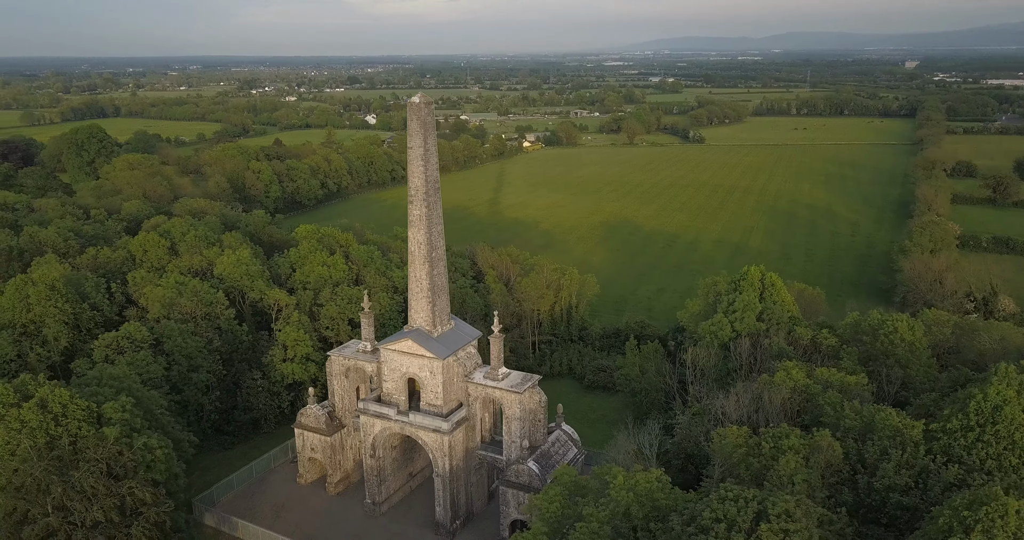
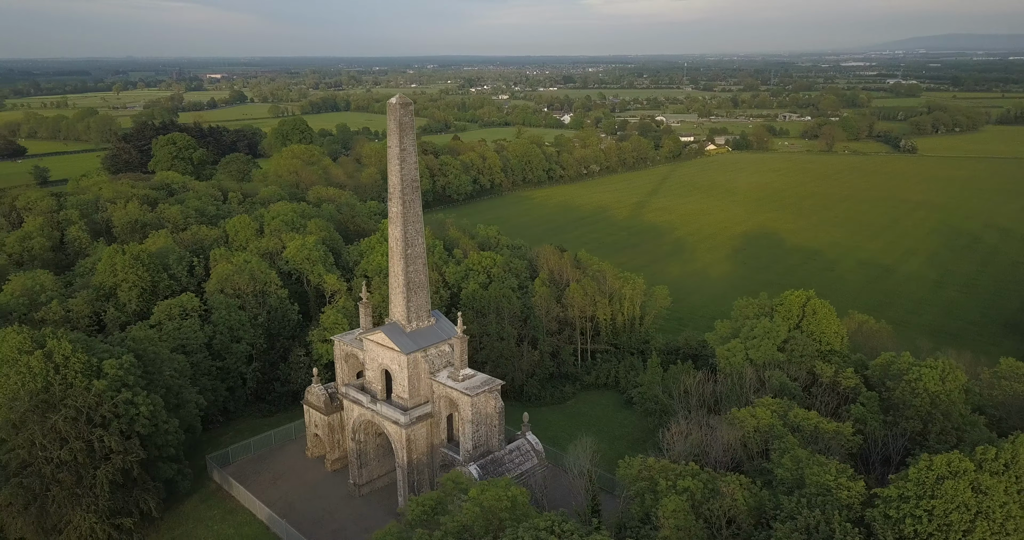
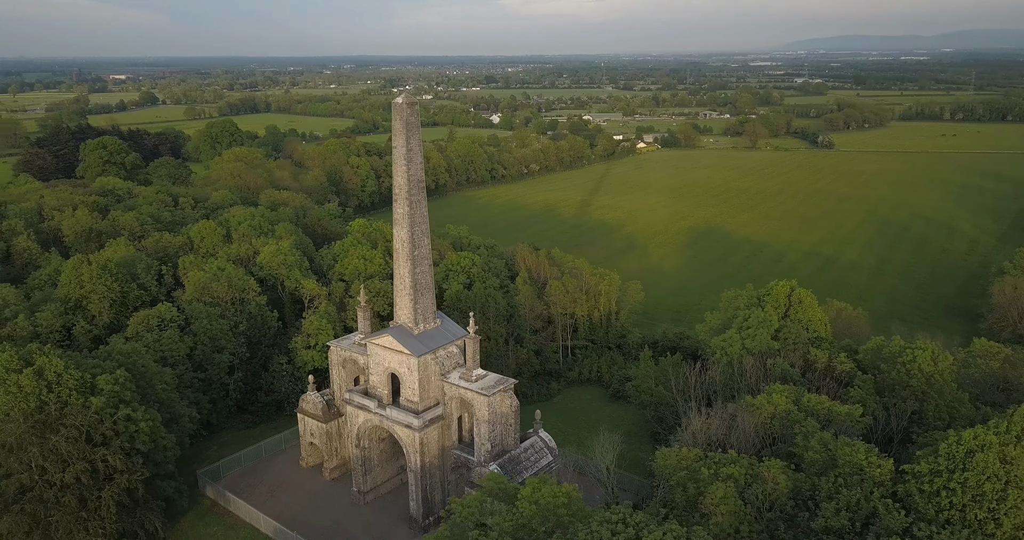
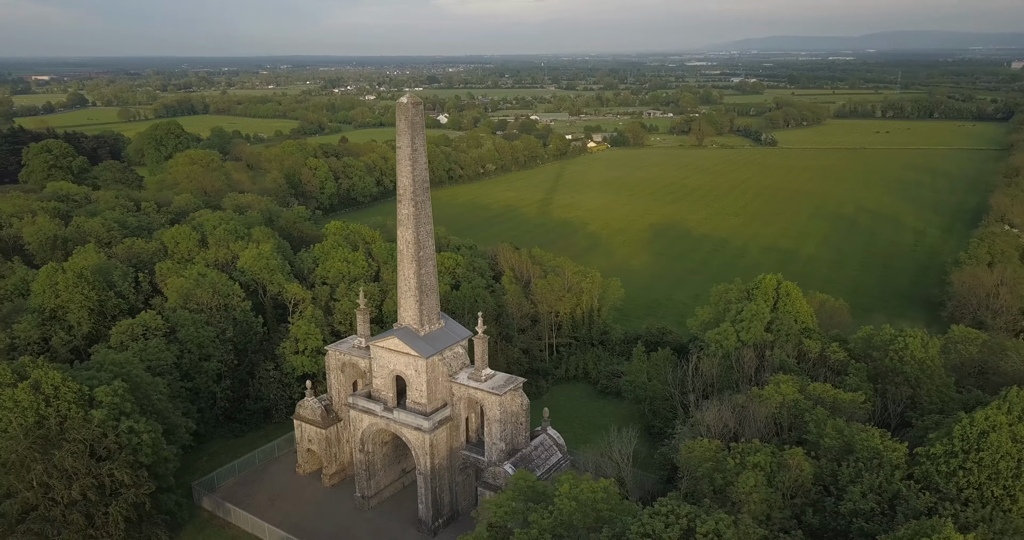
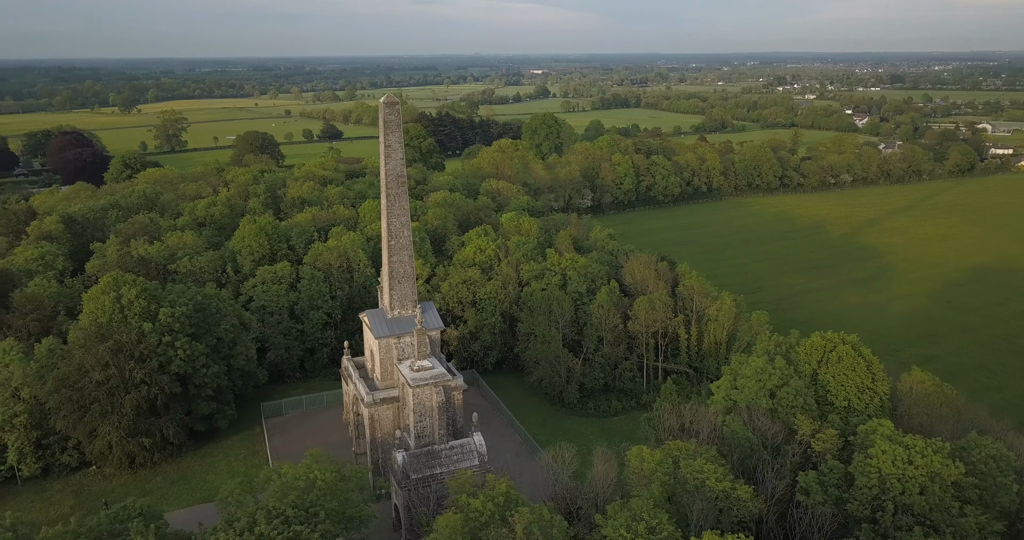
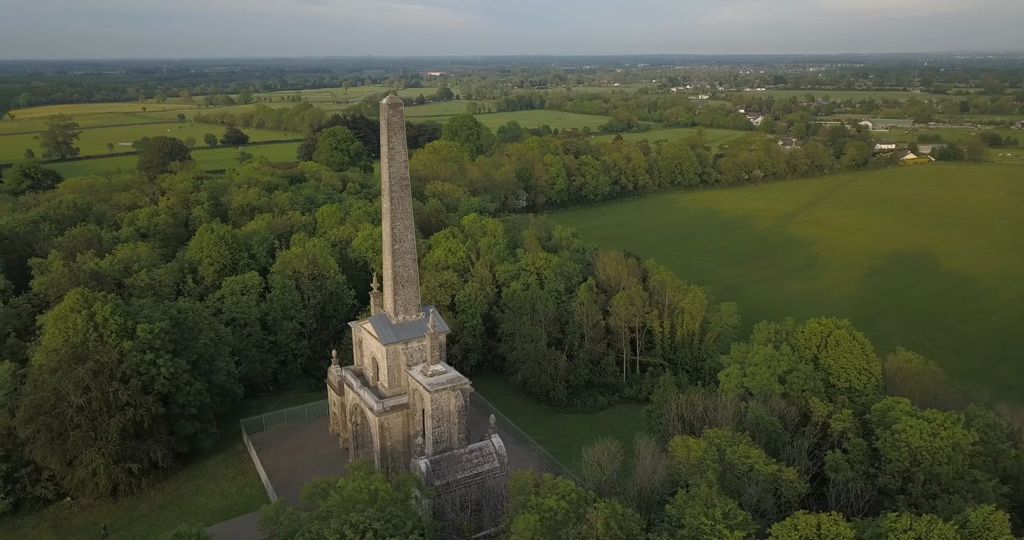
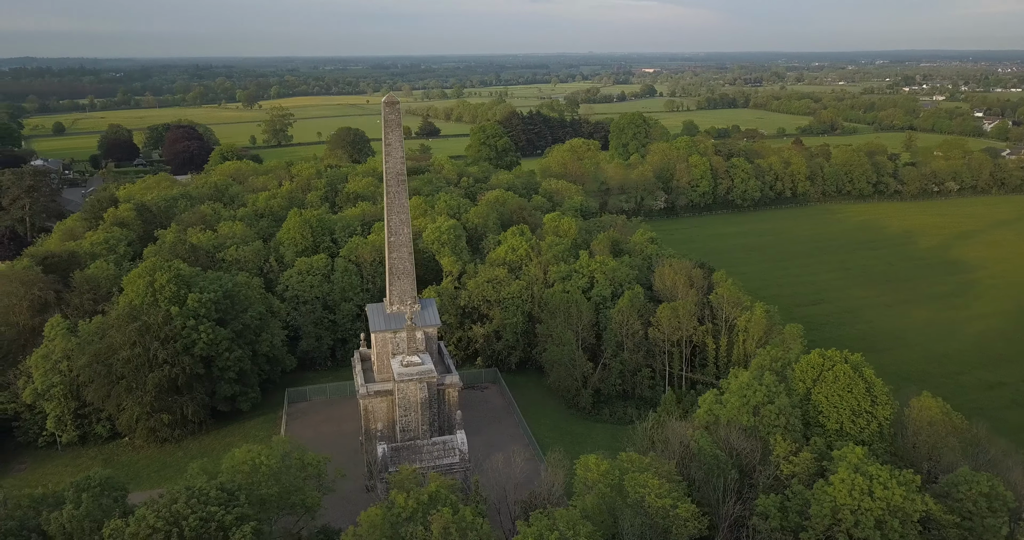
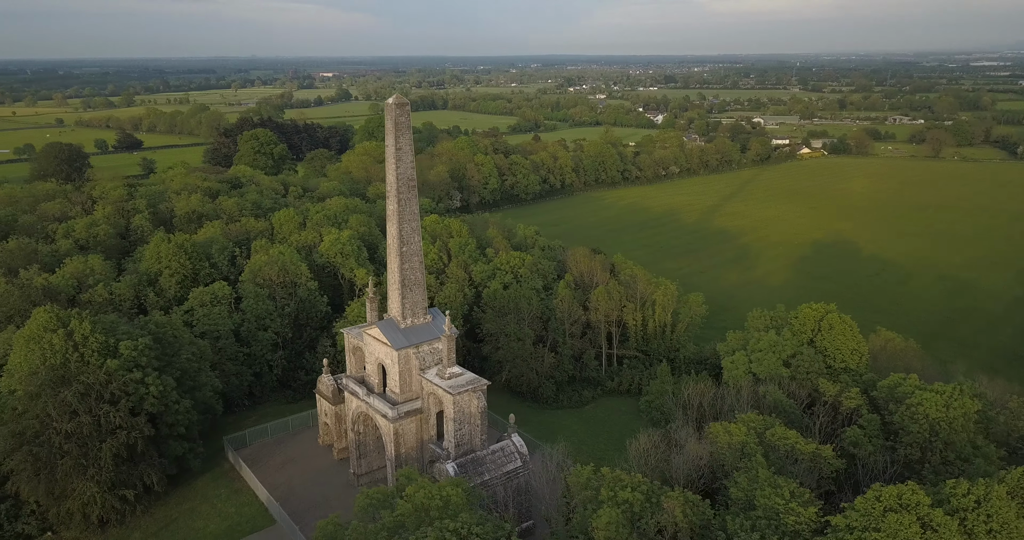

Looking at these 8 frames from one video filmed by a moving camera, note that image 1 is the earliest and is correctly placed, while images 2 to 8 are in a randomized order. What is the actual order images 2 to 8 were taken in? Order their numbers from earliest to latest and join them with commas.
4, 3, 2, 8, 6, 5, 7
